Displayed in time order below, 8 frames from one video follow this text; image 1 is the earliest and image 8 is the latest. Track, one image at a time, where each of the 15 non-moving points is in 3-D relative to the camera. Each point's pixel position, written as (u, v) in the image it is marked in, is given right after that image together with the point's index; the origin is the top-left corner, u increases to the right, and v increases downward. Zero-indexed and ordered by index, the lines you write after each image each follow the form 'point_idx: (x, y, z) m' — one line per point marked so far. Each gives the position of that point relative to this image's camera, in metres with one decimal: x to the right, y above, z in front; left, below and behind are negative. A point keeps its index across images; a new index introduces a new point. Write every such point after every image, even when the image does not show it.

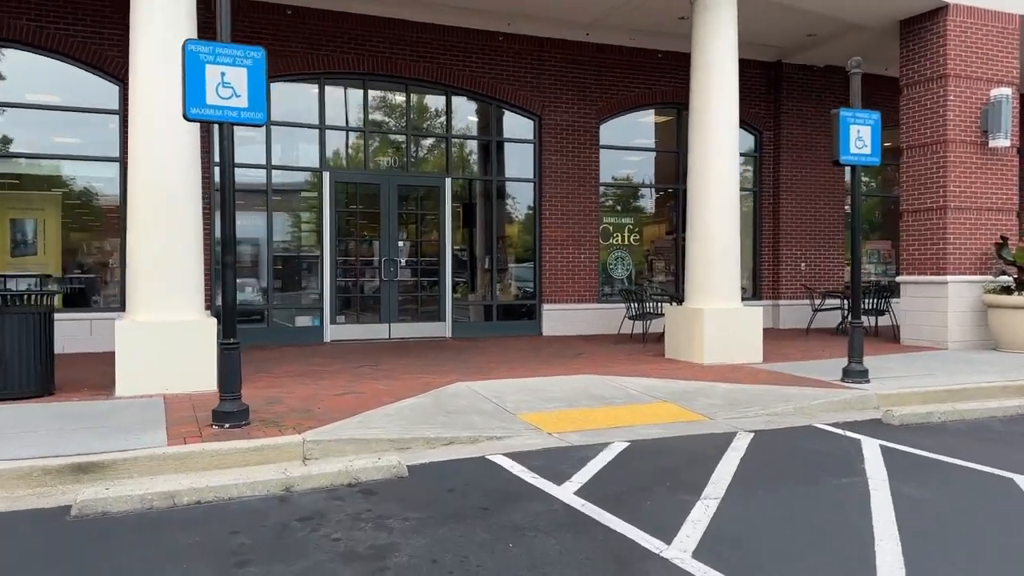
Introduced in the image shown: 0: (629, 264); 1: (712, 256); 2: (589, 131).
0: (+1.9, +0.4, +13.1) m
1: (+2.3, +0.4, +9.2) m
2: (+1.2, +2.5, +12.5) m
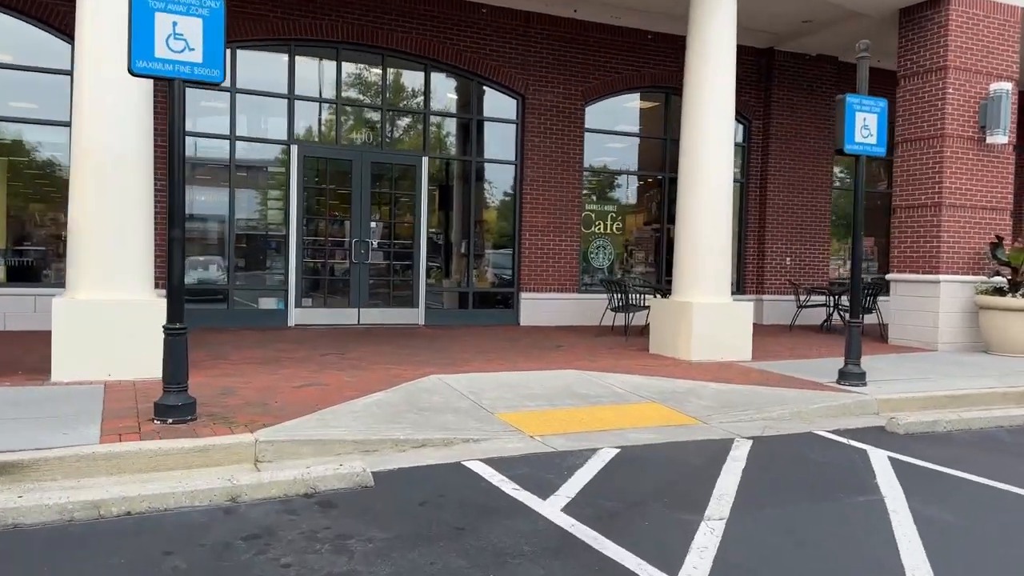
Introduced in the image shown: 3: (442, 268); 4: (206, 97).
0: (+1.6, +0.6, +12.6) m
1: (+2.1, +0.4, +8.7) m
2: (+0.9, +2.7, +11.9) m
3: (-1.1, +0.4, +11.4) m
4: (-3.9, +2.4, +10.0) m
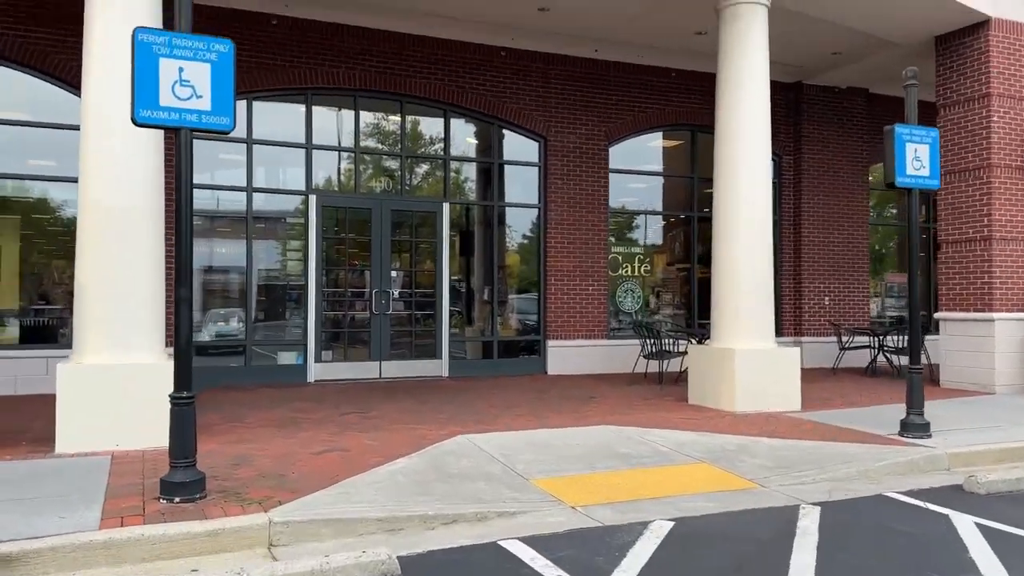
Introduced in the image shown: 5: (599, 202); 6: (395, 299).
0: (+2.0, -0.1, +12.2) m
1: (+2.4, 0.0, +8.2) m
2: (+1.3, +2.0, +11.6) m
3: (-0.7, -0.3, +11.0) m
4: (-3.6, +1.7, +9.8) m
5: (+1.3, +1.3, +11.6) m
6: (-1.6, -0.1, +10.5) m
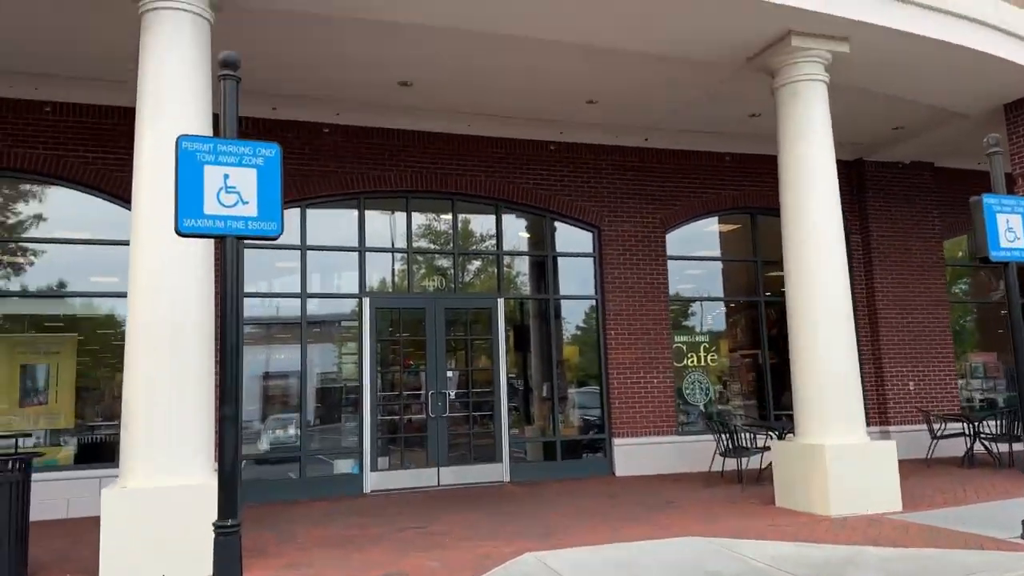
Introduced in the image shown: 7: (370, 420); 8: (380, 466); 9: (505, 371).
0: (+2.9, -1.5, +11.5) m
1: (+3.0, -0.9, +7.6) m
2: (+2.0, +0.7, +11.3) m
3: (+0.1, -1.6, +10.5) m
4: (-3.0, +0.4, +9.8) m
5: (+2.1, 0.0, +11.2) m
6: (-0.8, -1.5, +10.1) m
7: (-1.8, -1.7, +9.8) m
8: (-1.7, -2.2, +9.8) m
9: (-0.1, -1.1, +10.4) m
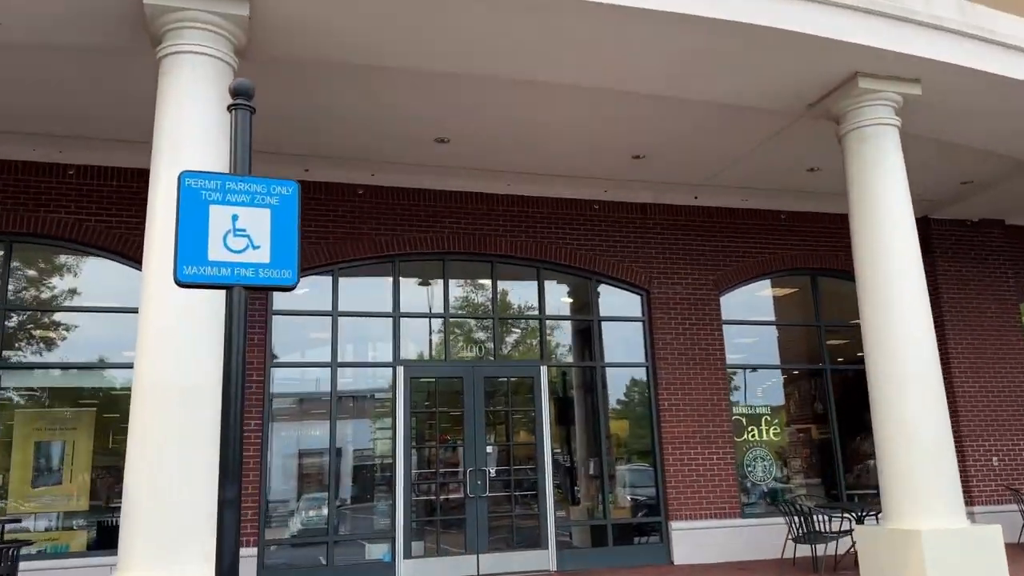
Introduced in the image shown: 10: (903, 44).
0: (+3.5, -2.4, +10.5) m
1: (+3.4, -1.4, +6.6) m
2: (+2.6, -0.2, +10.5) m
3: (+0.7, -2.5, +9.6) m
4: (-2.5, -0.4, +9.2) m
5: (+2.7, -0.9, +10.3) m
6: (-0.2, -2.3, +9.3) m
7: (-1.2, -2.5, +9.0) m
8: (-1.1, -3.0, +8.9) m
9: (+0.5, -1.9, +9.6) m
10: (+3.5, +2.2, +7.0) m
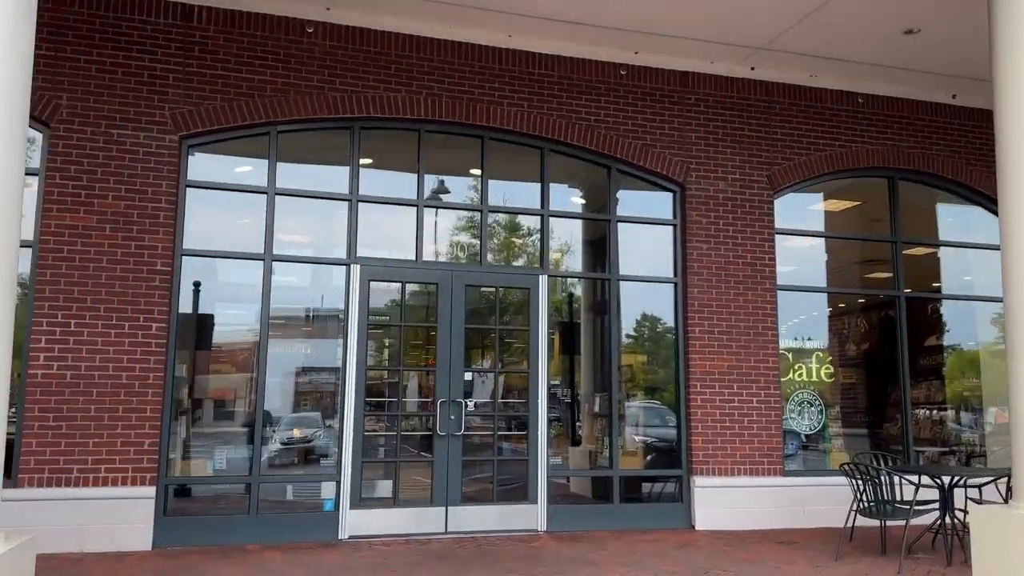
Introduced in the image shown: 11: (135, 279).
0: (+3.3, -1.3, +8.4) m
1: (+3.3, -0.7, +4.5) m
2: (+2.6, +0.8, +8.2) m
3: (+0.5, -1.4, +7.6) m
4: (-2.5, +0.8, +7.1) m
5: (+2.6, +0.1, +8.2) m
6: (-0.4, -1.2, +7.3) m
7: (-1.4, -1.3, +7.0) m
8: (-1.3, -1.9, +7.0) m
9: (+0.3, -0.9, +7.5) m
10: (+3.5, +2.9, +4.5) m
11: (-3.1, +0.1, +6.5) m
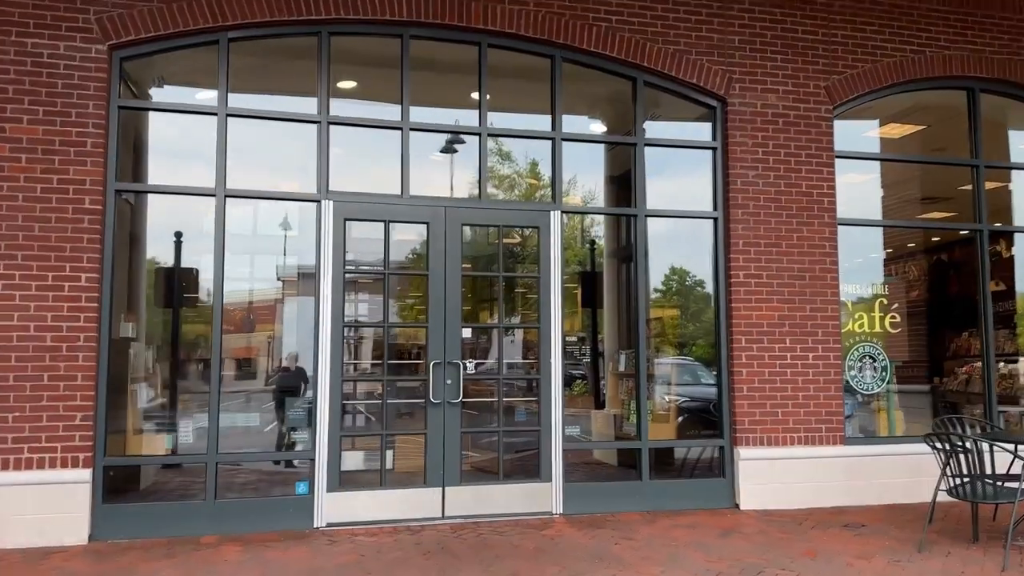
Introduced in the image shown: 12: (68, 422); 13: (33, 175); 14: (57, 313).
0: (+3.4, -0.7, +7.2) m
1: (+3.2, -0.3, +3.2) m
2: (+2.6, +1.4, +6.9) m
3: (+0.6, -0.9, +6.4) m
4: (-2.5, +1.2, +5.9) m
5: (+2.7, +0.7, +6.8) m
6: (-0.3, -0.7, +6.1) m
7: (-1.4, -0.9, +5.9) m
8: (-1.2, -1.4, +5.9) m
9: (+0.4, -0.4, +6.3) m
10: (+3.4, +3.3, +3.0) m
11: (-3.1, +0.5, +5.4) m
12: (-3.0, -0.9, +5.3) m
13: (-3.3, +0.8, +5.4) m
14: (-3.1, -0.2, +5.3) m
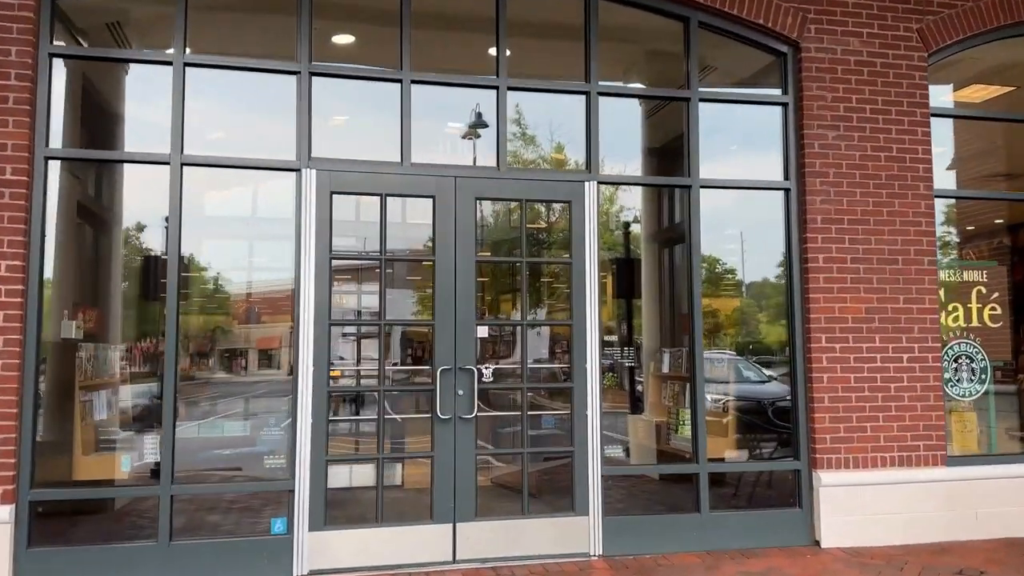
0: (+3.6, -0.6, +5.9) m
1: (+3.3, -0.3, +2.0) m
2: (+2.8, +1.5, +5.6) m
3: (+0.8, -0.8, +5.3) m
4: (-2.3, +1.3, +4.8) m
5: (+2.8, +0.8, +5.6) m
6: (-0.1, -0.6, +5.0) m
7: (-1.2, -0.8, +4.8) m
8: (-1.1, -1.4, +4.8) m
9: (+0.6, -0.3, +5.2) m
10: (+3.4, +3.3, +1.7) m
11: (-3.0, +0.5, +4.3) m
12: (-2.9, -0.9, +4.3) m
13: (-3.2, +0.8, +4.3) m
14: (-3.0, -0.1, +4.3) m
